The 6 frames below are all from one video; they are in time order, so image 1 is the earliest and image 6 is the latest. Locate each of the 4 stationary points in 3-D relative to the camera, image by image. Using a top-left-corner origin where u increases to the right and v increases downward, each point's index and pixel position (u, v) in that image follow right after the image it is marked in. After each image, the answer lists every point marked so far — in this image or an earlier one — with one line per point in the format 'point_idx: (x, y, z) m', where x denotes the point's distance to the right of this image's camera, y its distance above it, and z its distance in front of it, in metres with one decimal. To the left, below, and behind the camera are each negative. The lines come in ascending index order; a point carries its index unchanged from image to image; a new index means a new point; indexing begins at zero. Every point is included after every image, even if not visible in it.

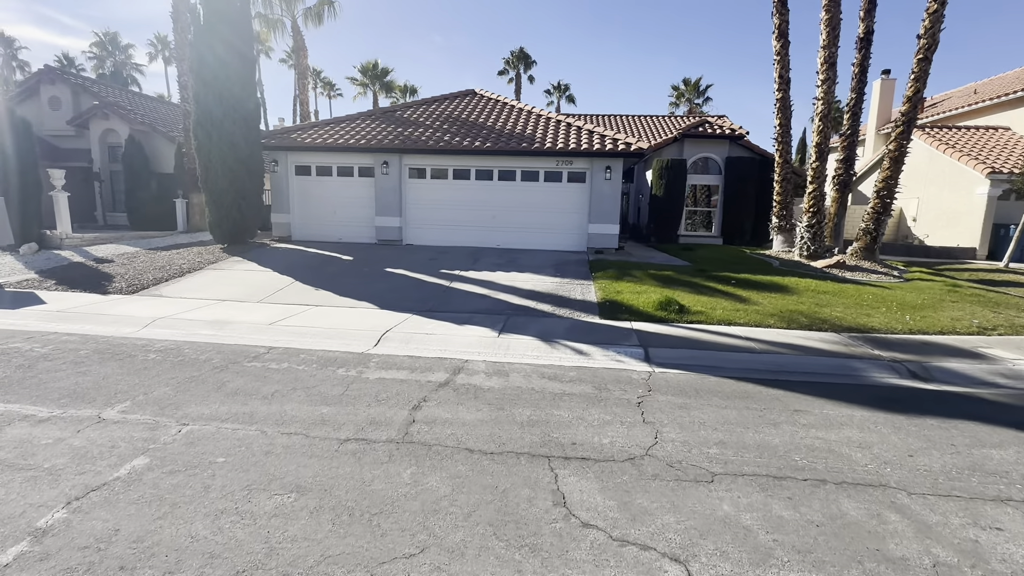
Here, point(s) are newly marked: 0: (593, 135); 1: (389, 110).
0: (+2.7, +5.1, +15.6) m
1: (-4.9, +7.0, +18.5) m
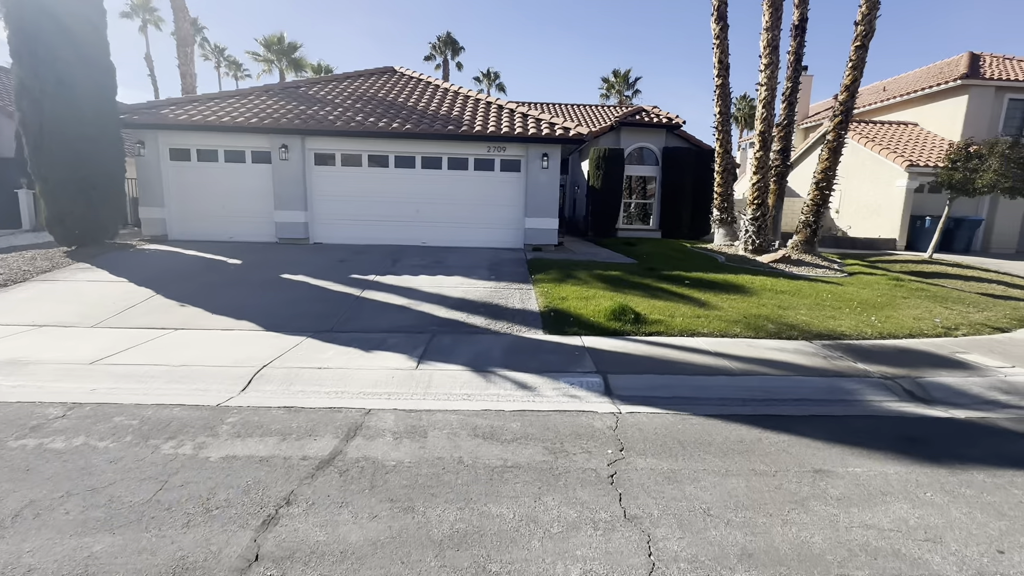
0: (+0.4, +5.1, +14.0) m
1: (-7.5, +6.8, +15.9) m
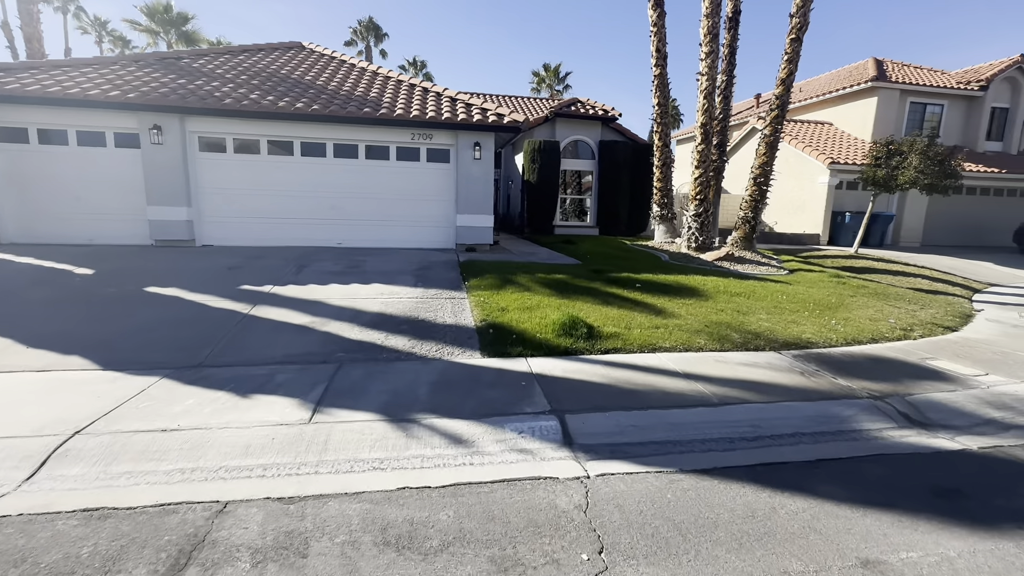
0: (-1.5, +4.9, +12.5) m
1: (-9.7, +6.5, +13.3) m
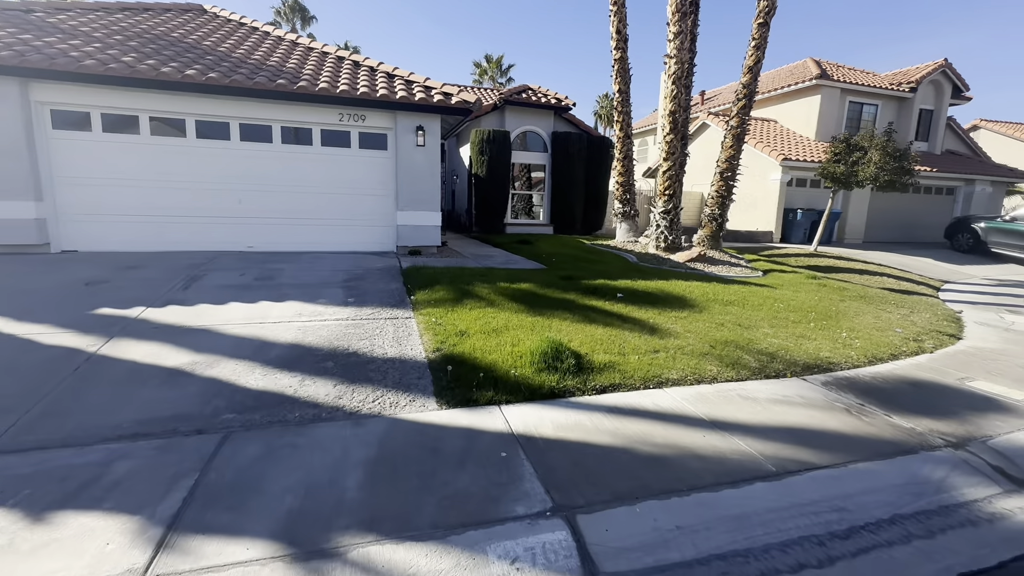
0: (-2.7, +4.7, +10.6) m
1: (-10.9, +6.2, +10.4) m
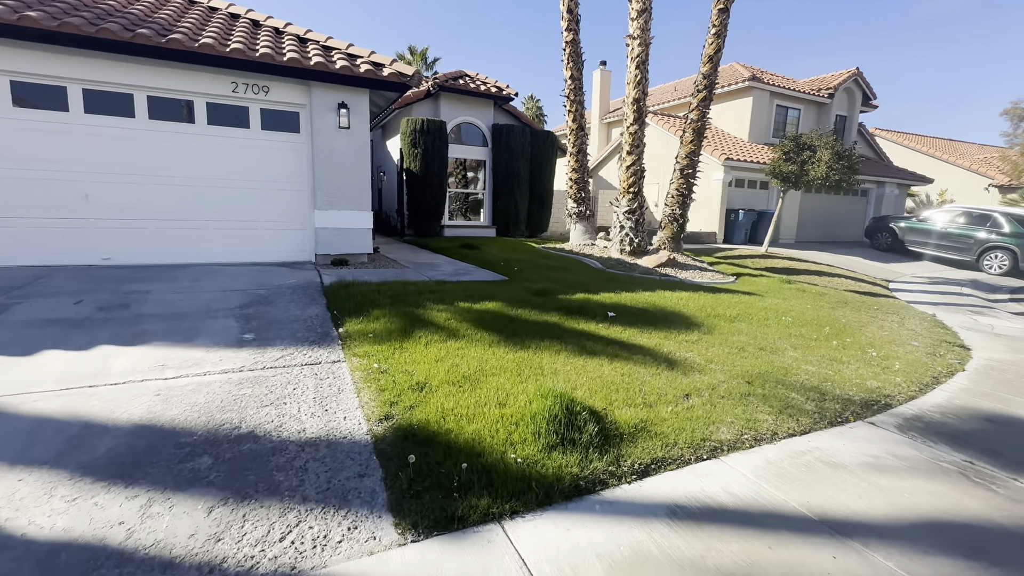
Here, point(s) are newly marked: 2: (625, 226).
0: (-3.7, +4.4, +8.4) m
1: (-11.8, +5.6, +6.9) m
2: (+2.5, +1.4, +10.7) m
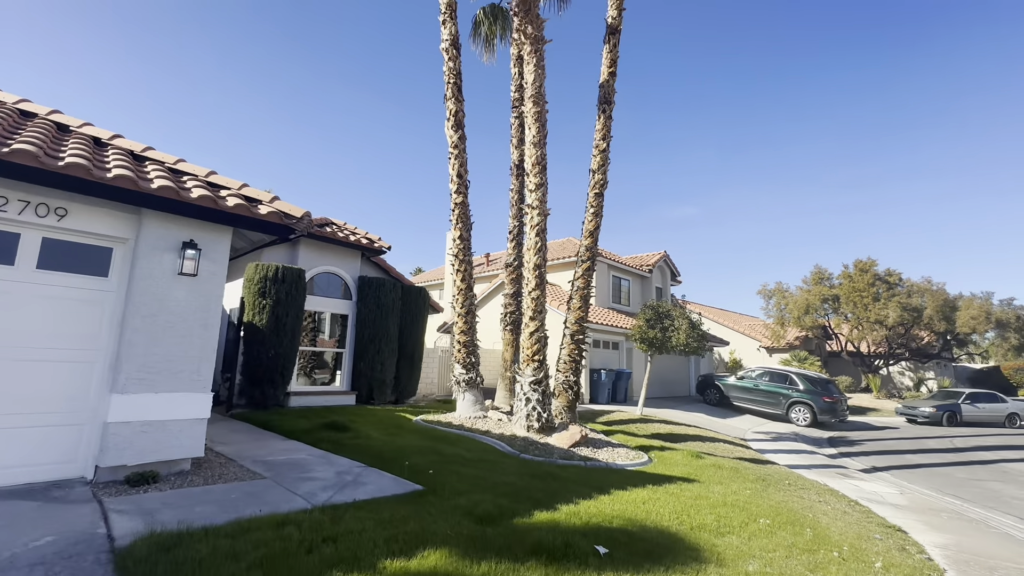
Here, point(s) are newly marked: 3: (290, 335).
0: (-4.9, +1.6, +6.2) m
1: (-12.1, +3.7, +2.5) m
2: (+0.3, -2.2, +9.5) m
3: (-5.6, -1.2, +11.9) m
